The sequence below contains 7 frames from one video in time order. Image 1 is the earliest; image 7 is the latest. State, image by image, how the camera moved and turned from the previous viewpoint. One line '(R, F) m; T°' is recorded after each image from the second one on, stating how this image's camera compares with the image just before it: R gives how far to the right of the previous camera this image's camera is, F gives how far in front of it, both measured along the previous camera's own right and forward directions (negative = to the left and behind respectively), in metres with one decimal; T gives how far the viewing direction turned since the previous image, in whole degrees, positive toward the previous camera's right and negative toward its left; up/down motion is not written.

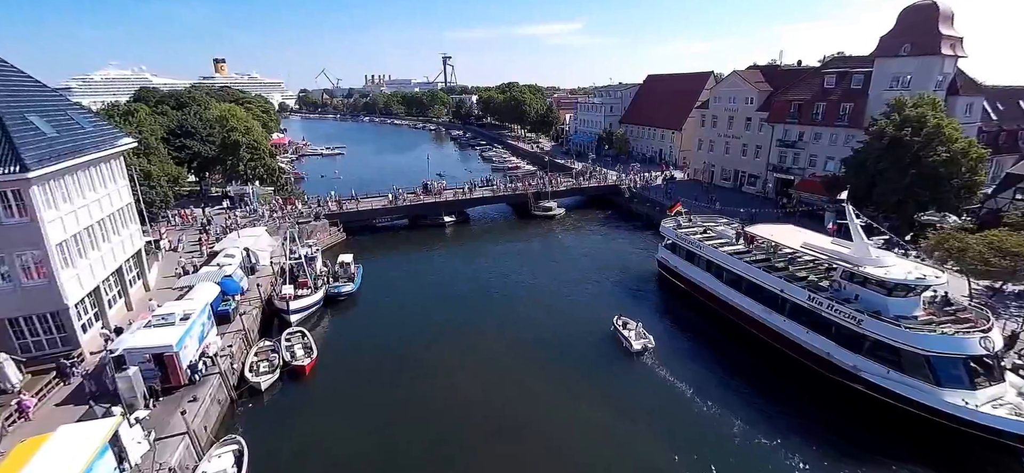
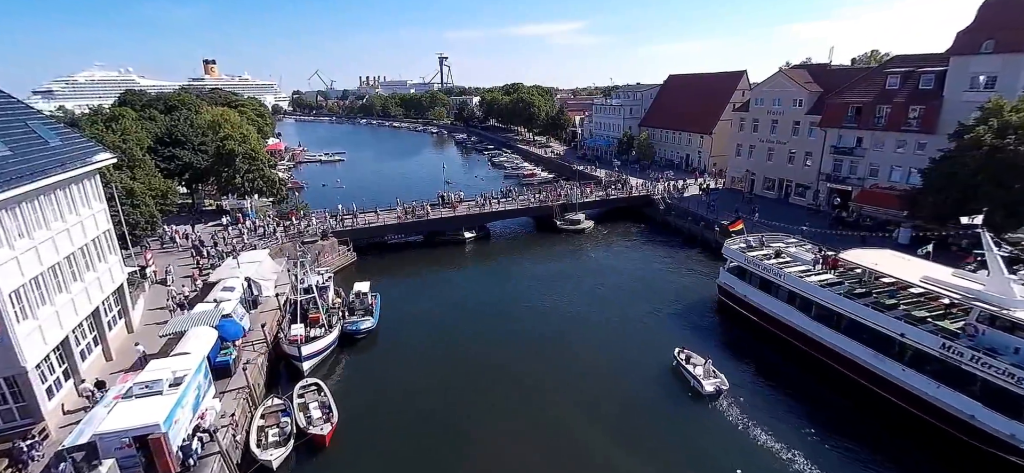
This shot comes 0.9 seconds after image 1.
(-3.4, +5.1) m; +1°
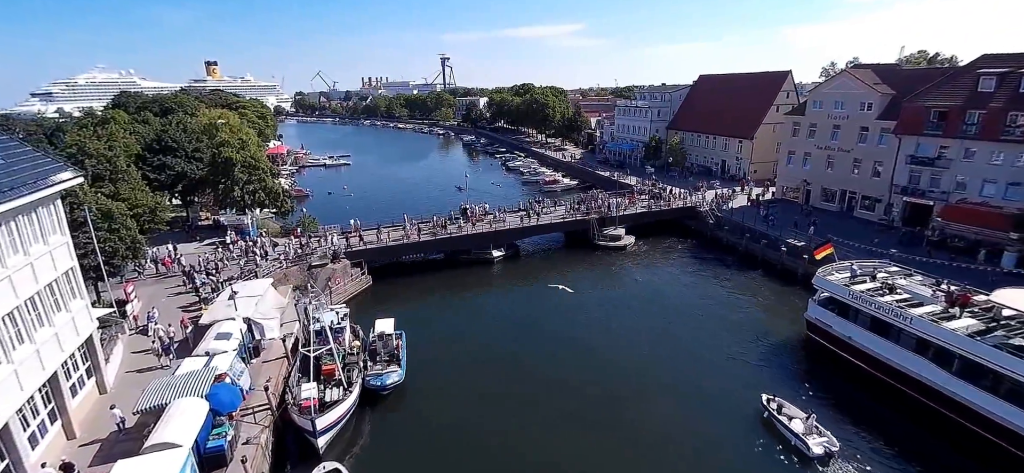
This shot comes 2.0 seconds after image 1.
(-3.1, +5.6) m; 0°
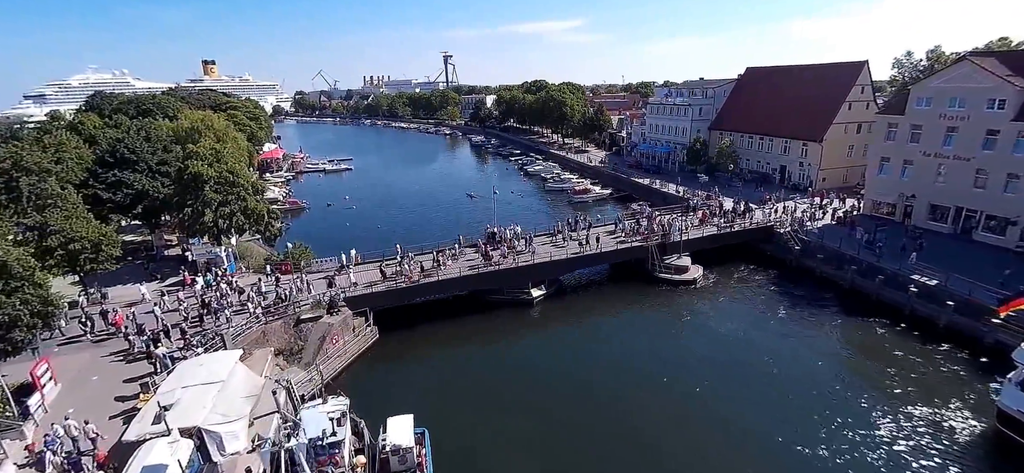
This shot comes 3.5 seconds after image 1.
(-3.0, +9.1) m; 0°
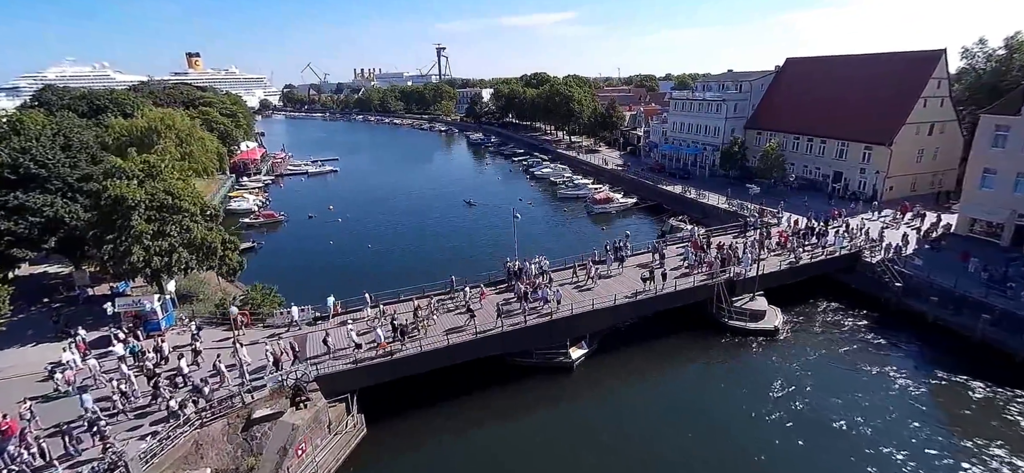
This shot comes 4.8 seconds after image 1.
(-2.1, +8.4) m; +1°
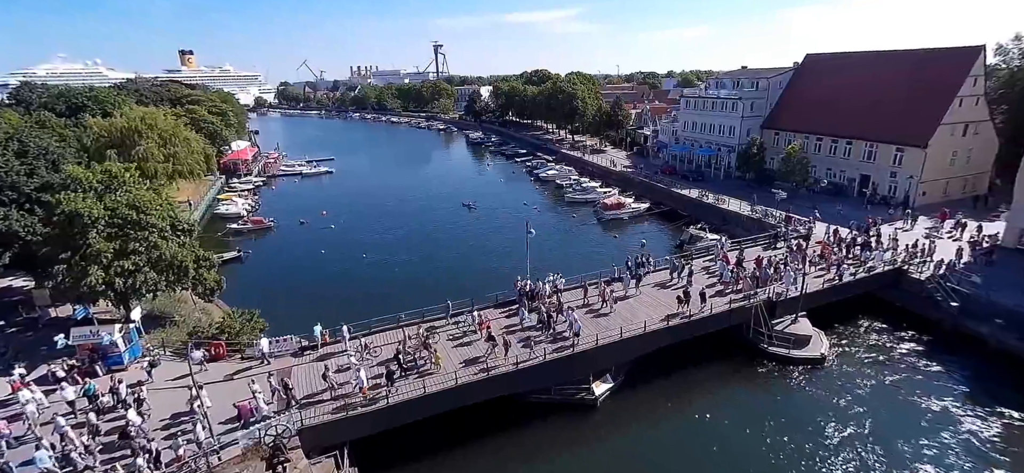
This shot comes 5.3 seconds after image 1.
(-0.8, +3.3) m; 0°
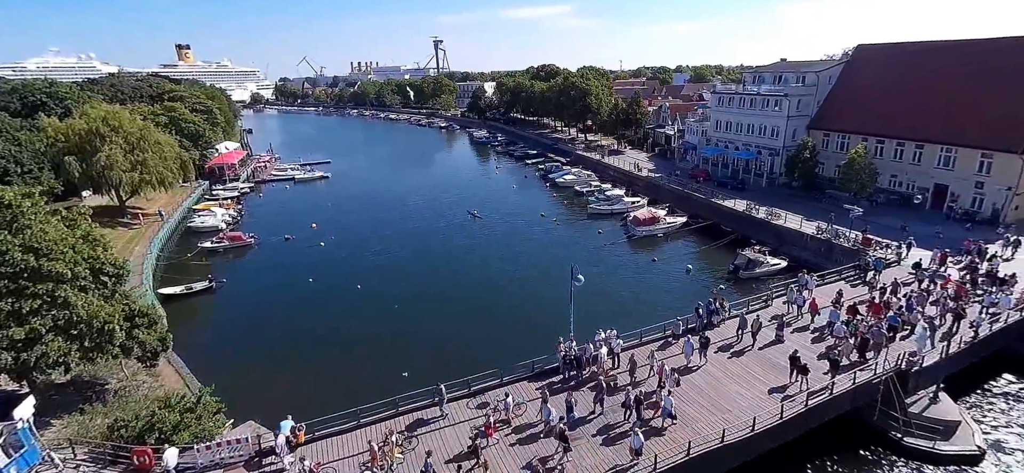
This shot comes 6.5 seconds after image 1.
(-1.6, +6.6) m; 0°
